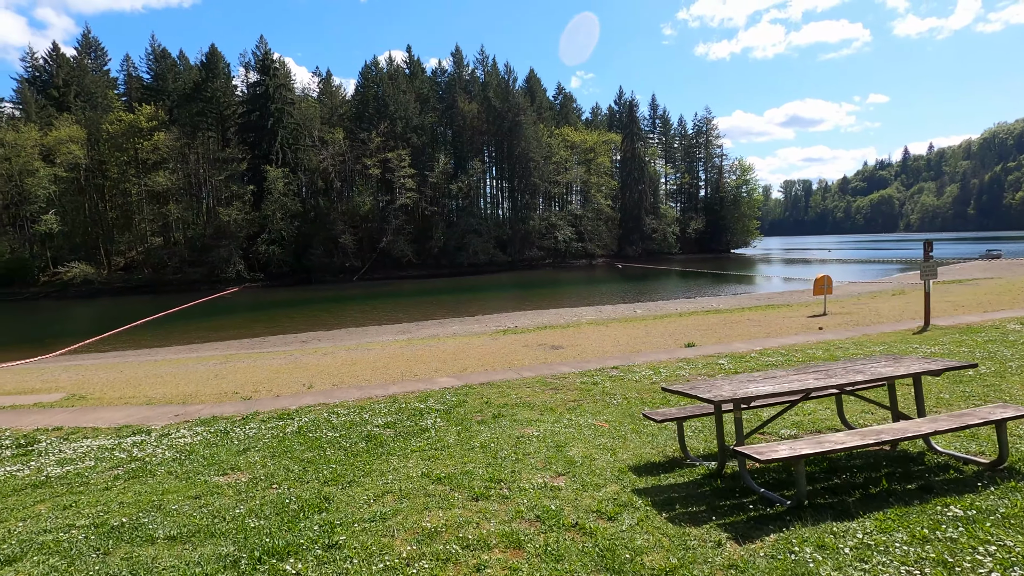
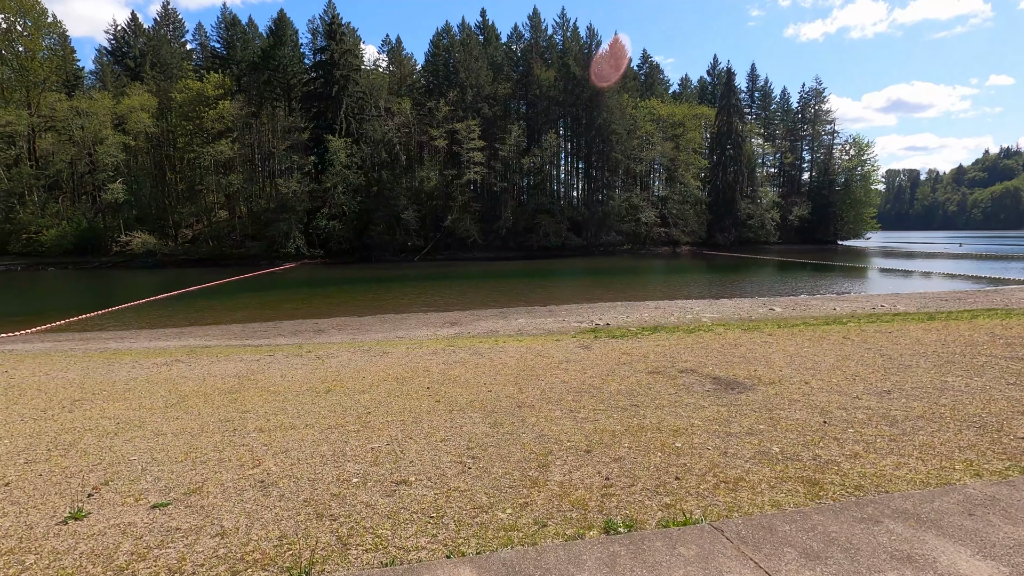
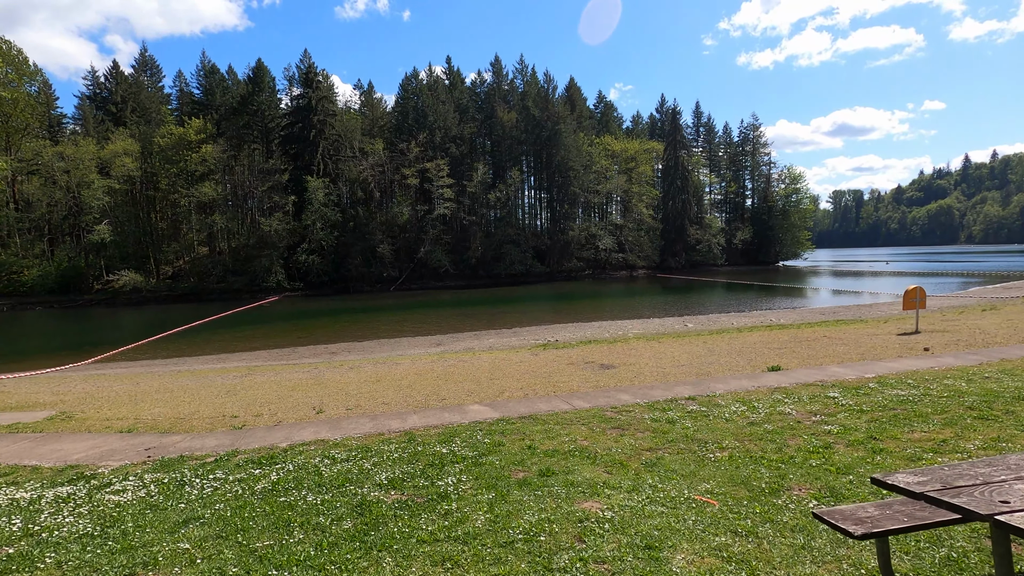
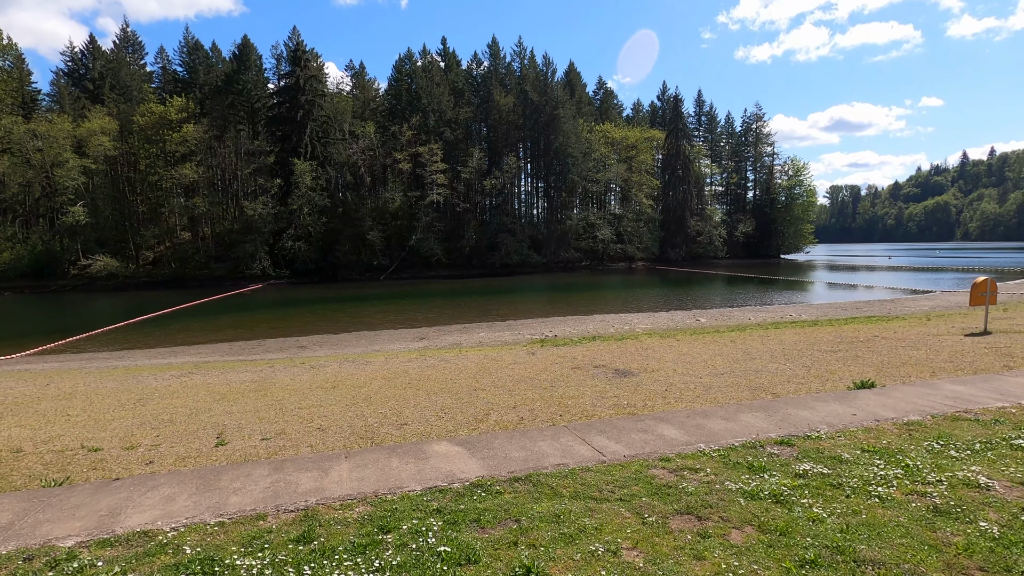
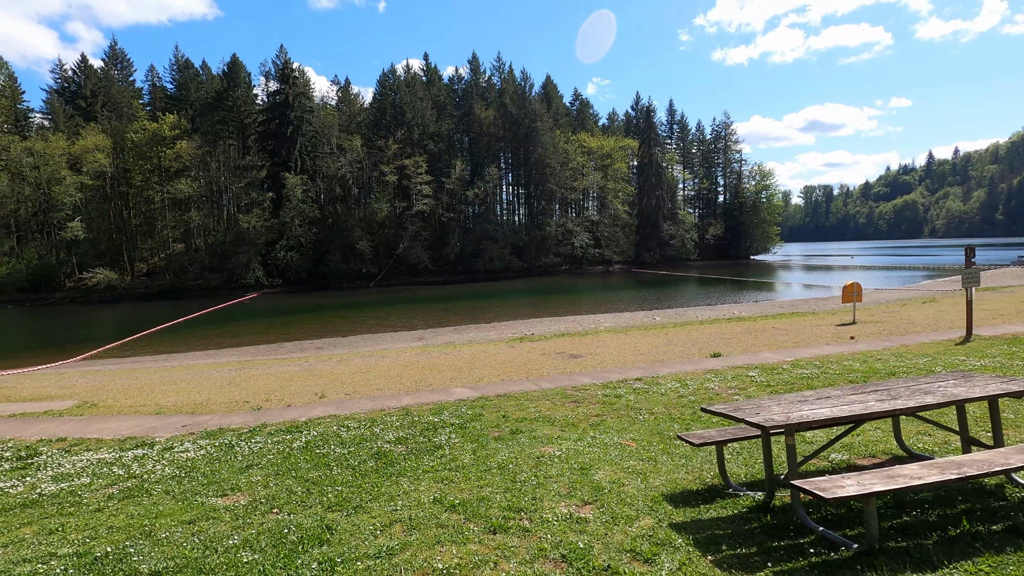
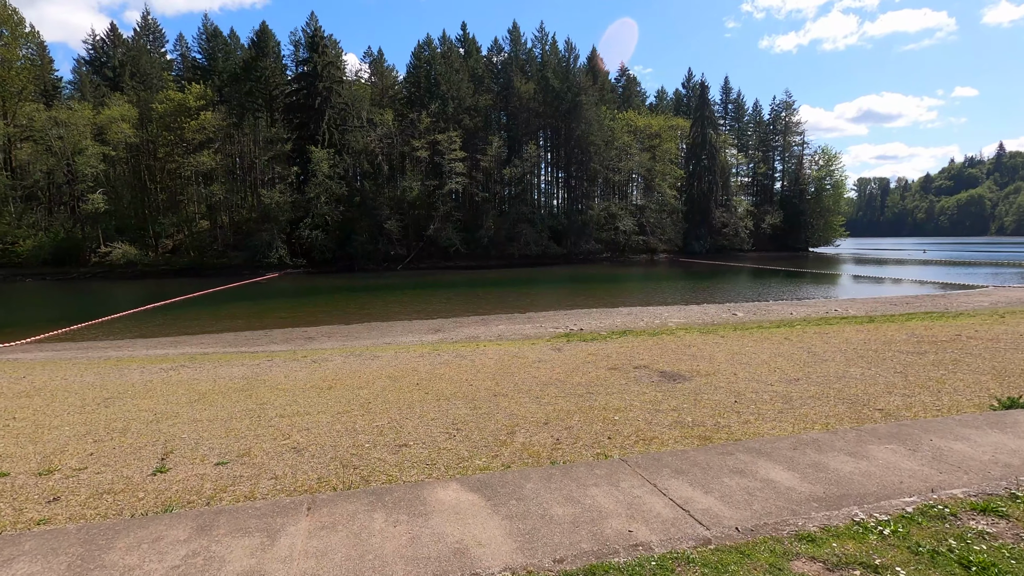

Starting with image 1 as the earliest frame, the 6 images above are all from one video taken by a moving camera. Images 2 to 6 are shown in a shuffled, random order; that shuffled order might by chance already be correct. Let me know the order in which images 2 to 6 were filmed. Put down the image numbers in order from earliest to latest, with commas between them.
5, 3, 4, 6, 2
